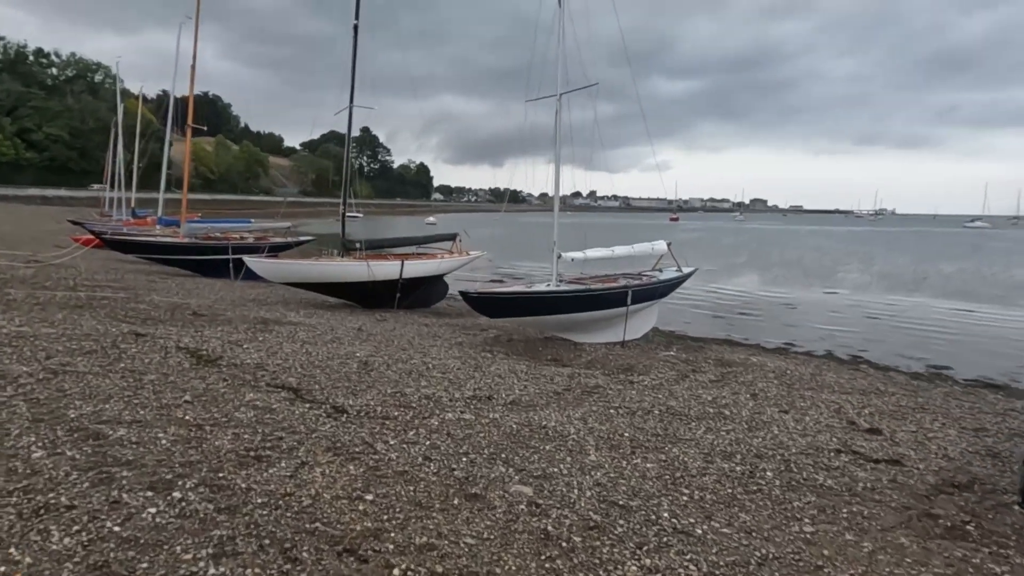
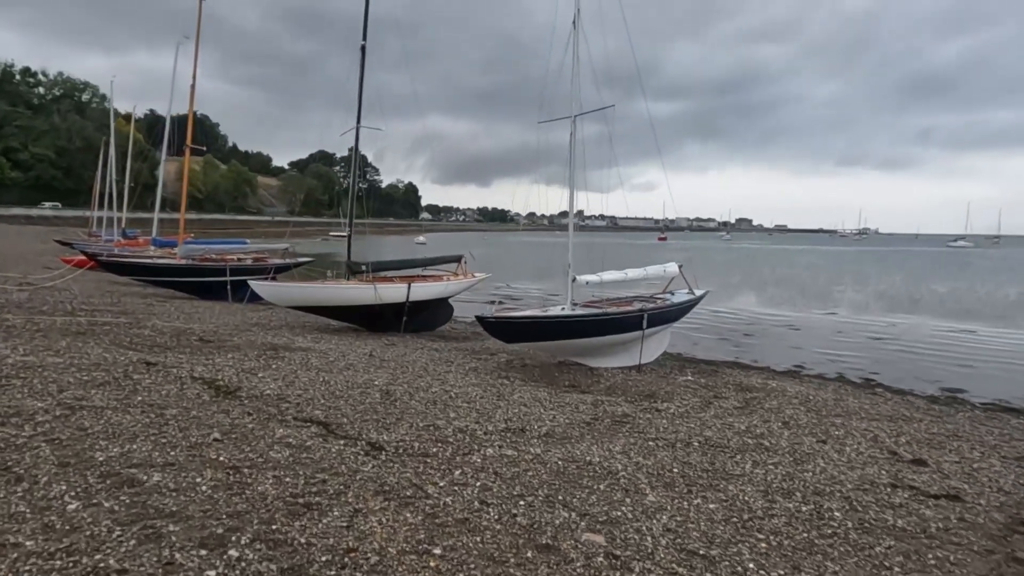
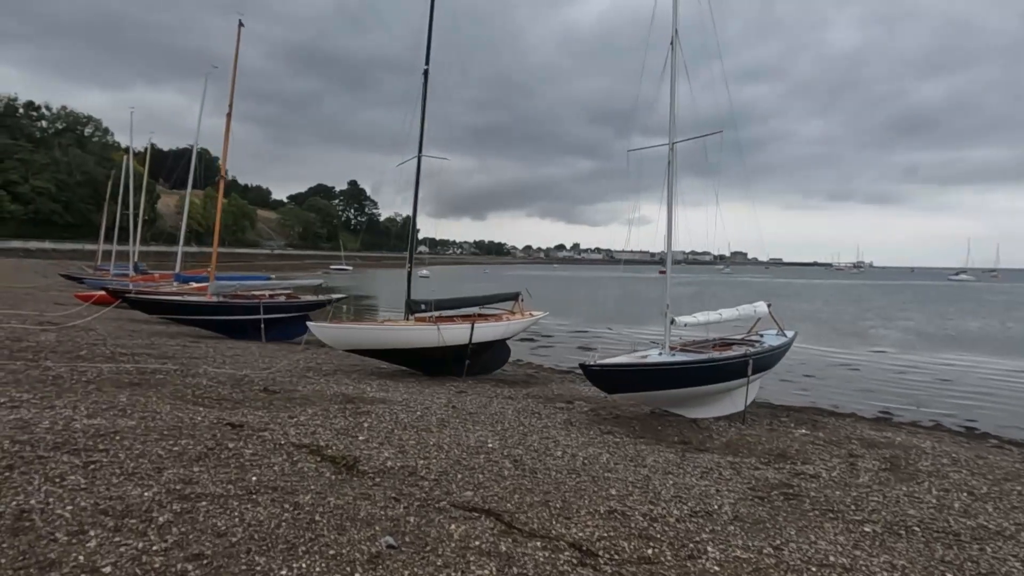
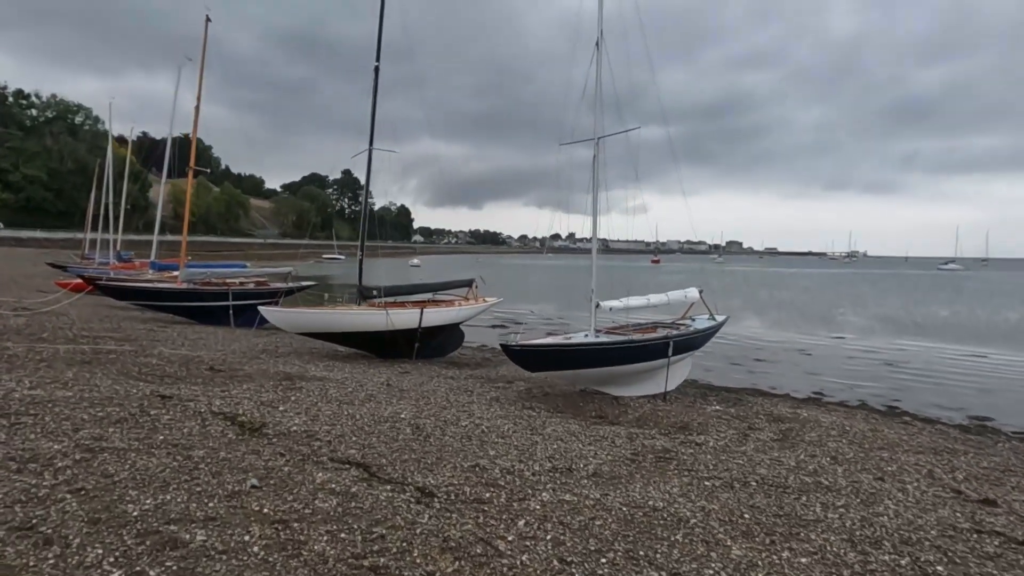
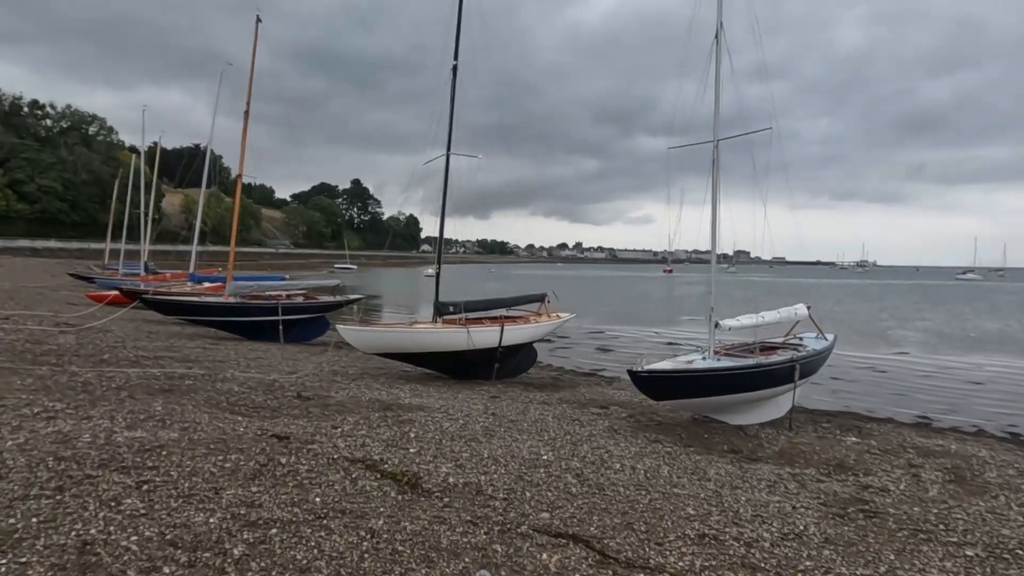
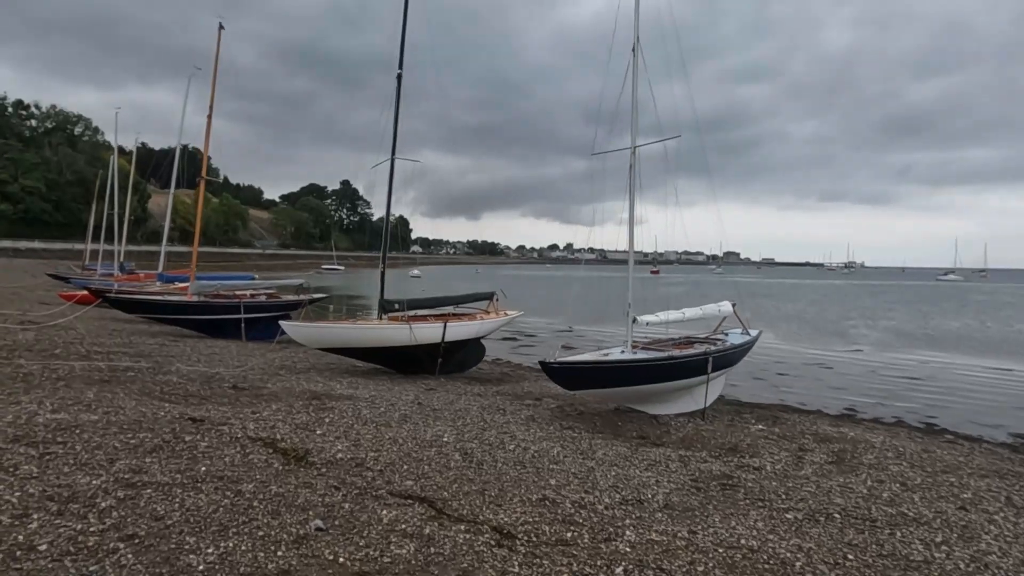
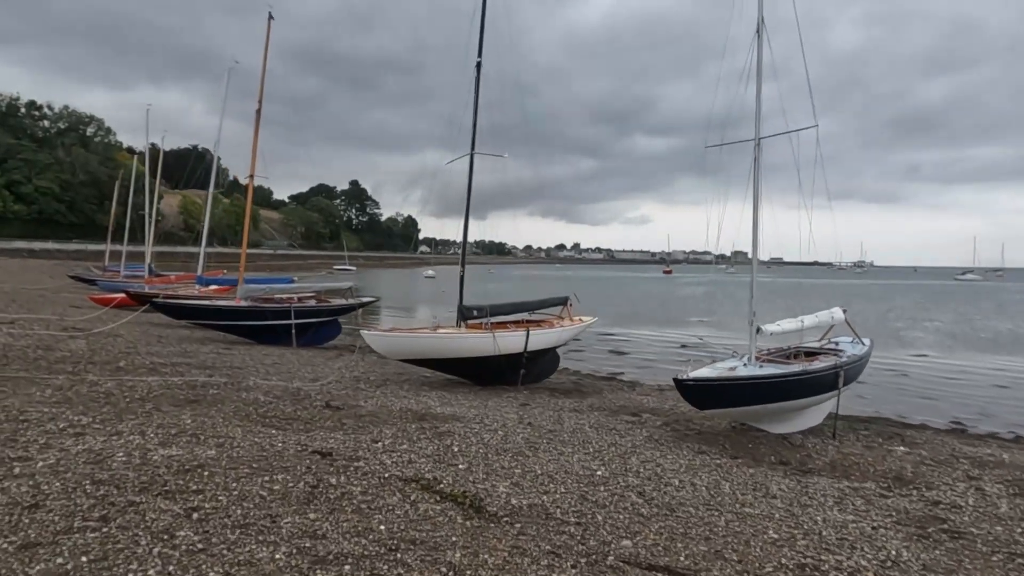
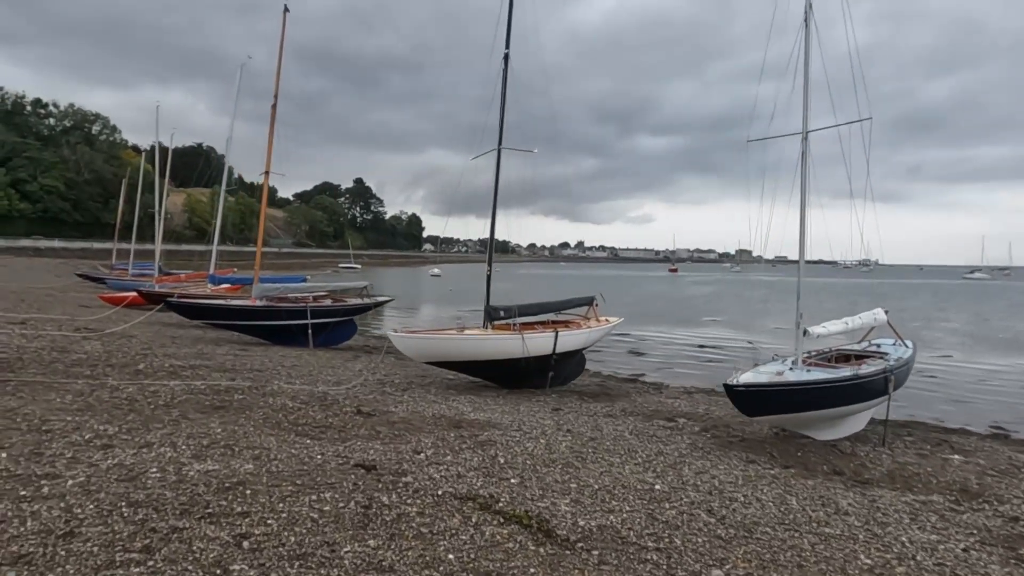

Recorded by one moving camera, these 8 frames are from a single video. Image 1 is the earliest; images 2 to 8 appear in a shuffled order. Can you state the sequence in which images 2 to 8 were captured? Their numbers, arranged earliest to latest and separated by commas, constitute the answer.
2, 4, 6, 3, 5, 7, 8
